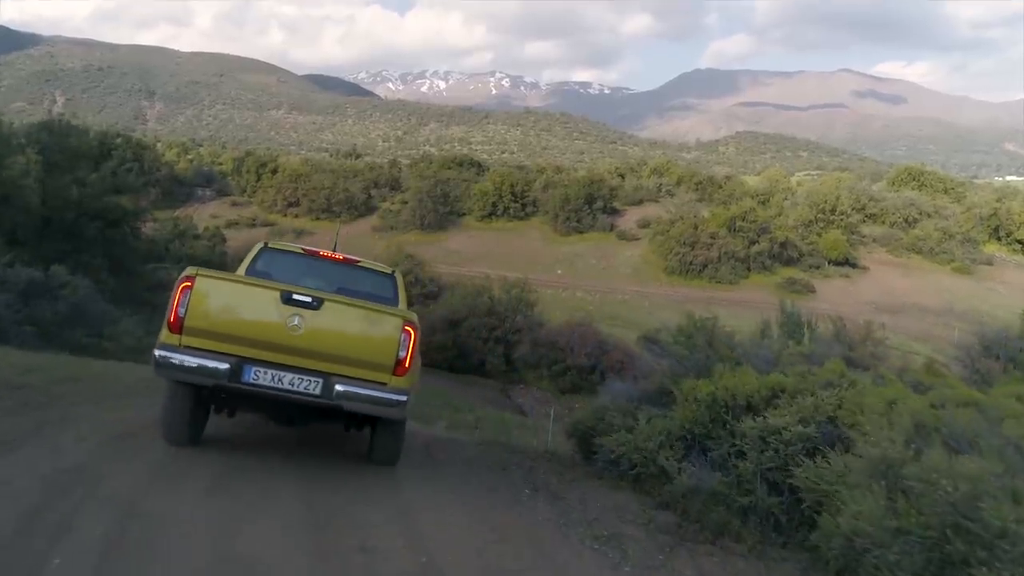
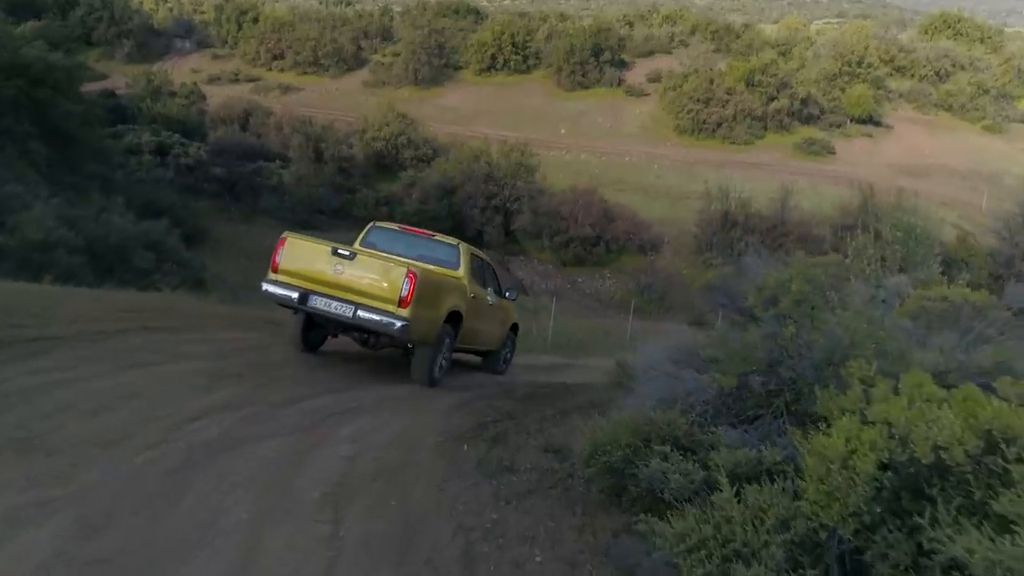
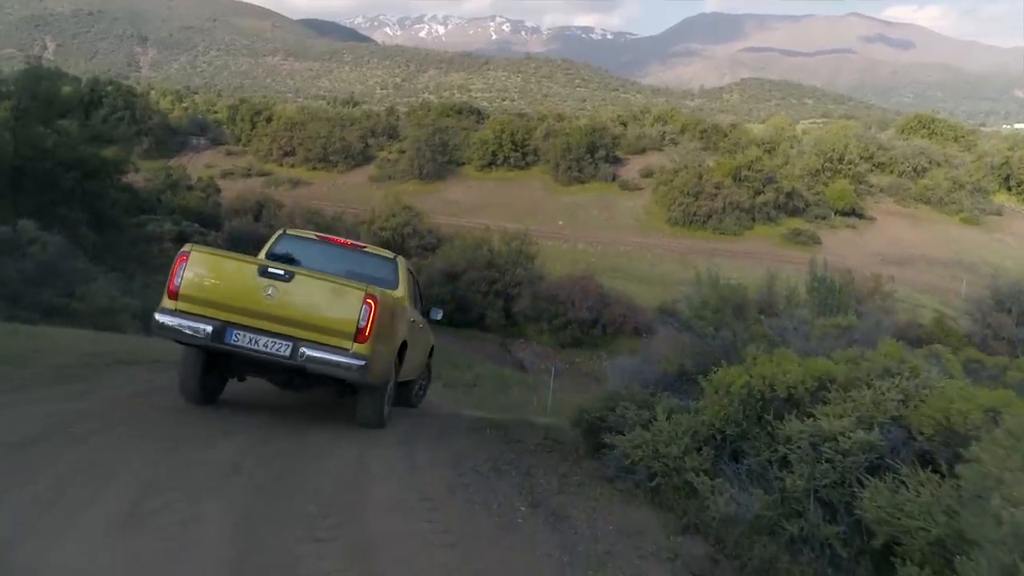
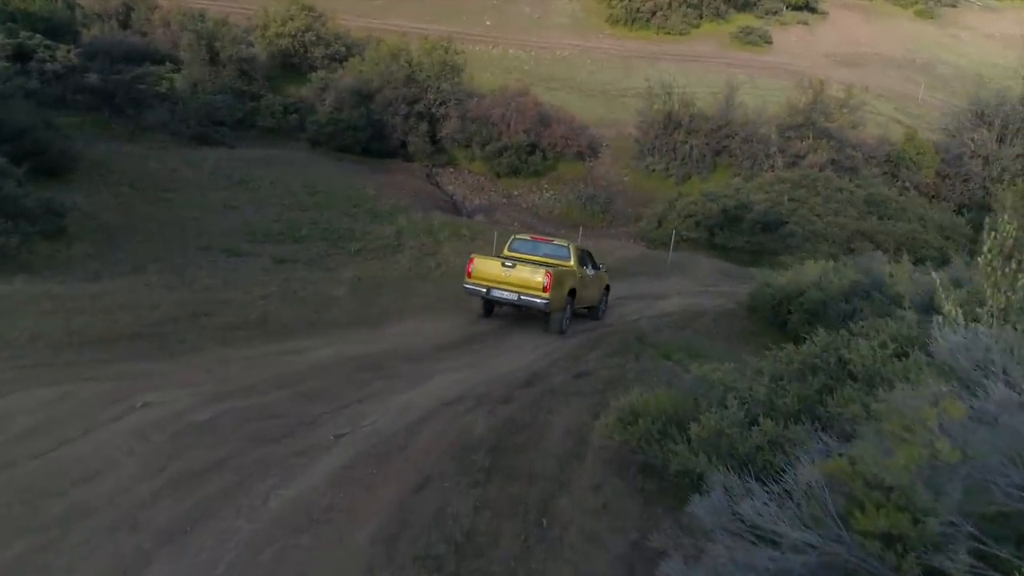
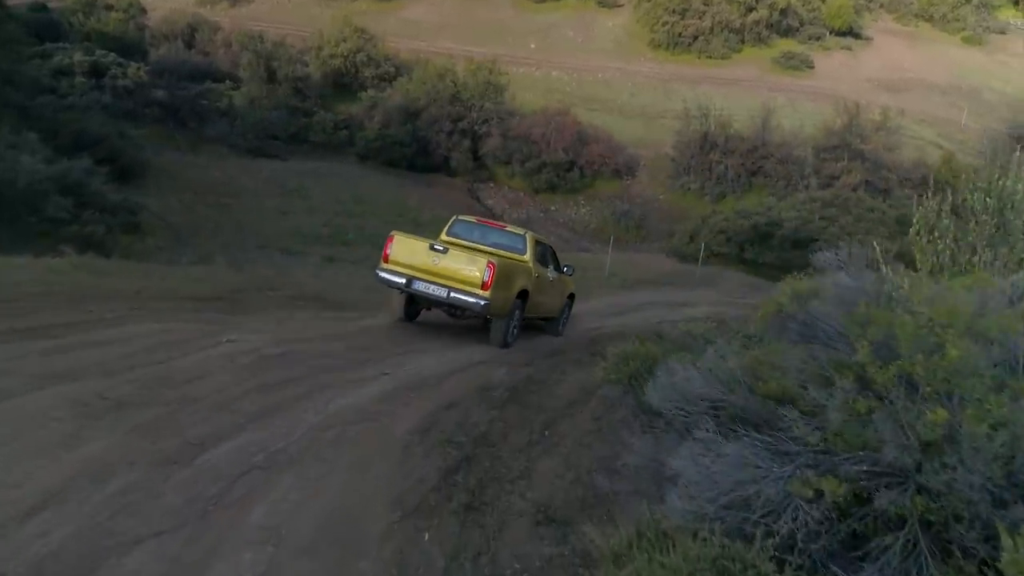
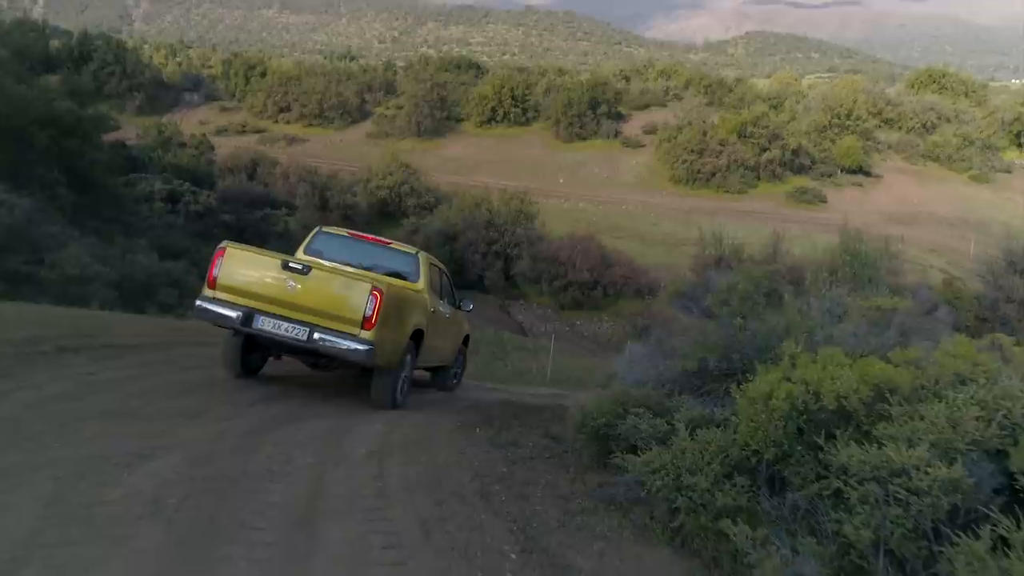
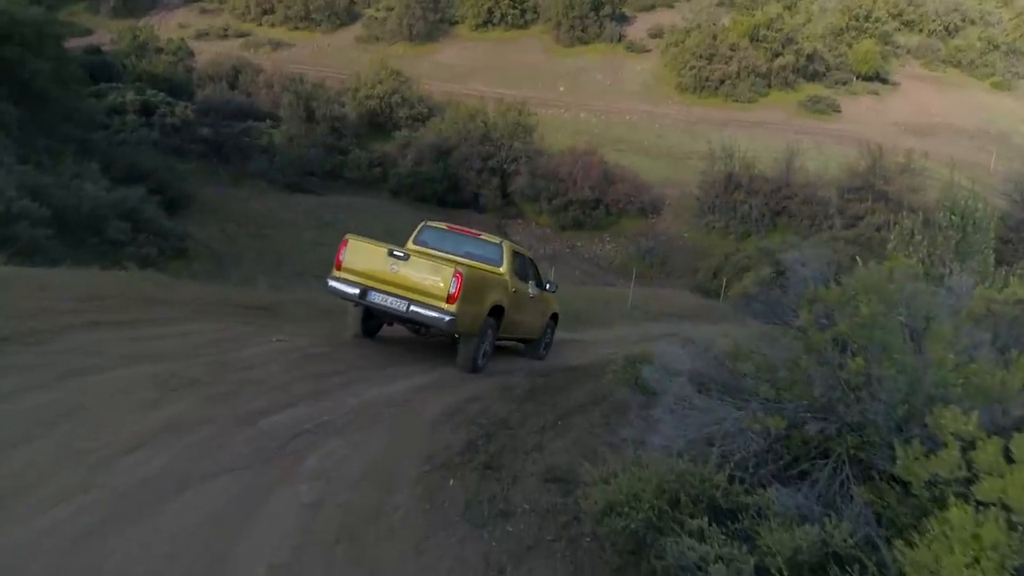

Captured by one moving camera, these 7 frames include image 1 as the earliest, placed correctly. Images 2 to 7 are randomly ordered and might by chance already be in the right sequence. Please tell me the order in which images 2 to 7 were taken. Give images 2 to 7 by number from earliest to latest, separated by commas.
3, 6, 2, 7, 5, 4
